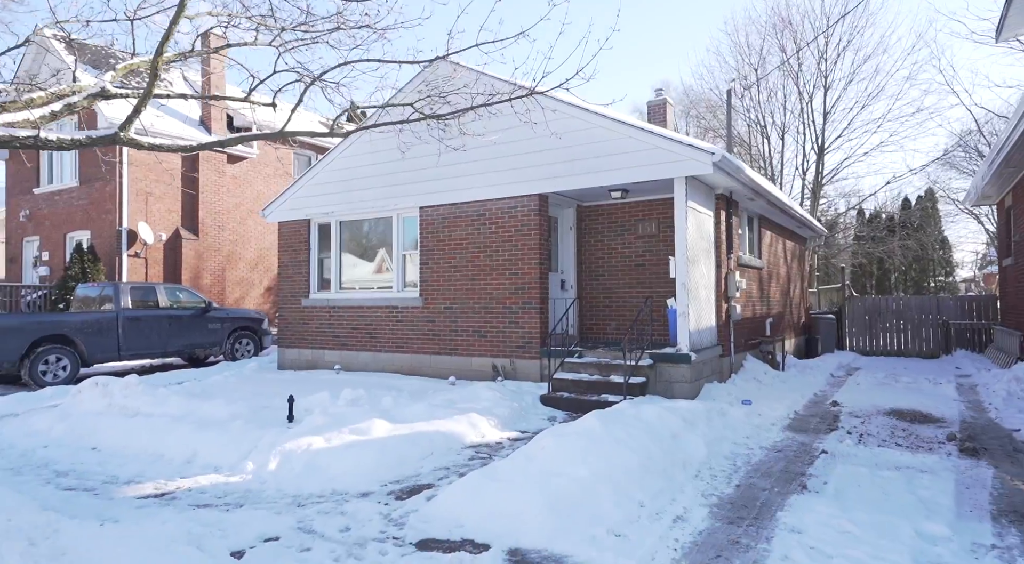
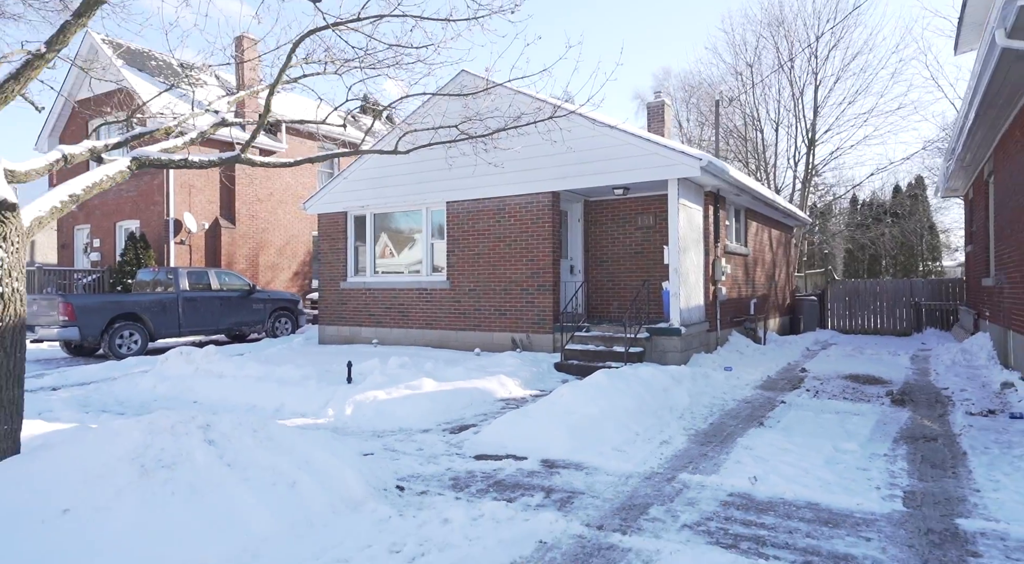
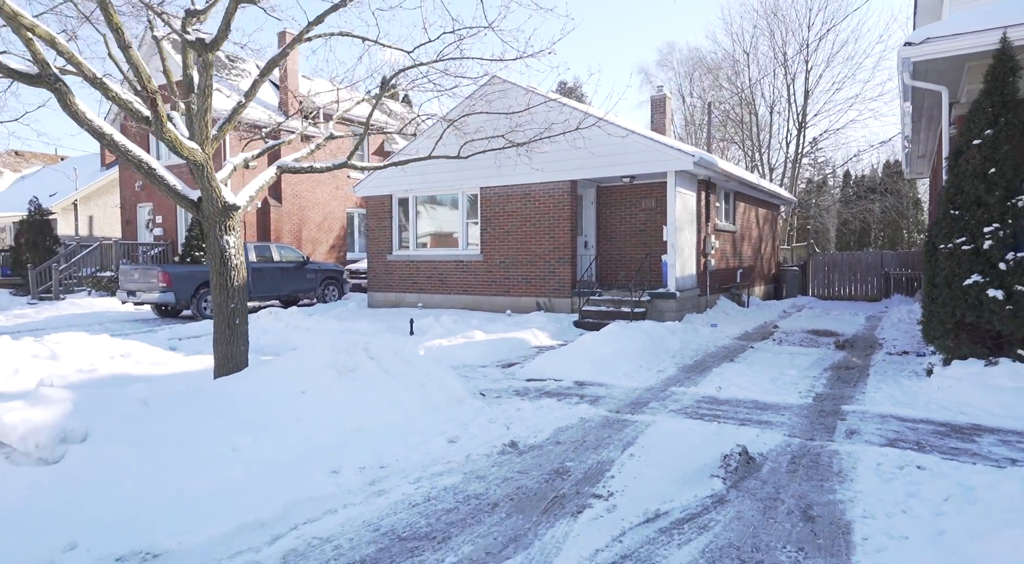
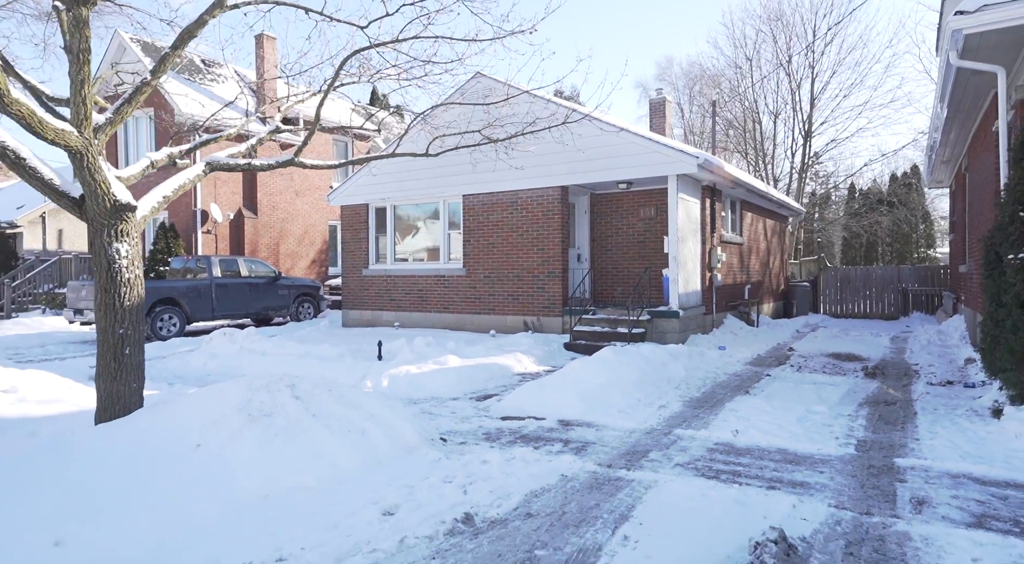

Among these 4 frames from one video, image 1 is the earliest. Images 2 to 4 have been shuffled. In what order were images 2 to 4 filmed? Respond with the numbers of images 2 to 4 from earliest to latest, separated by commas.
2, 4, 3
